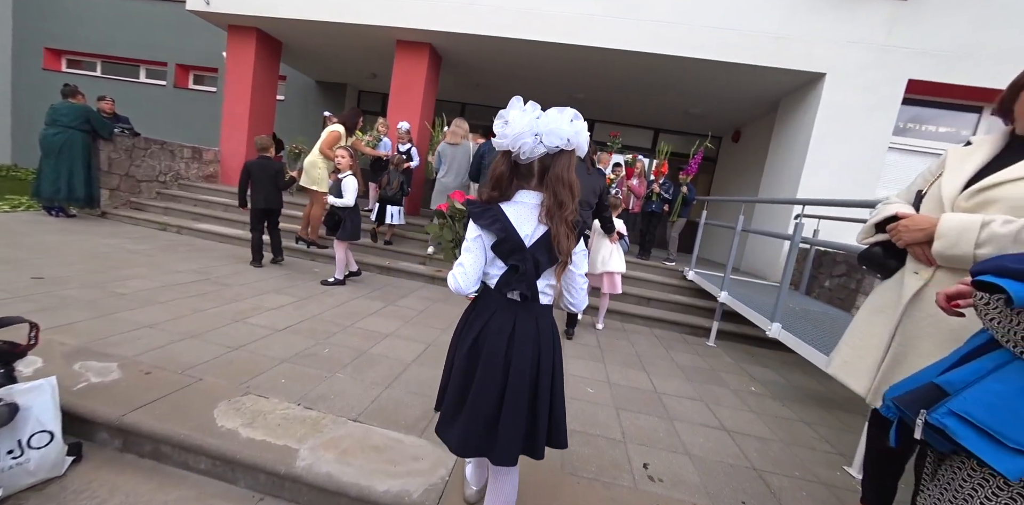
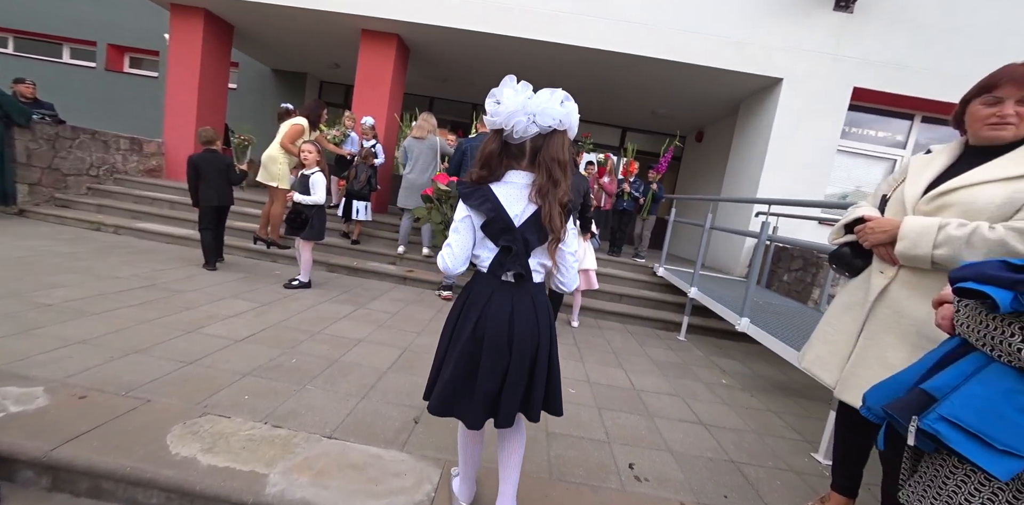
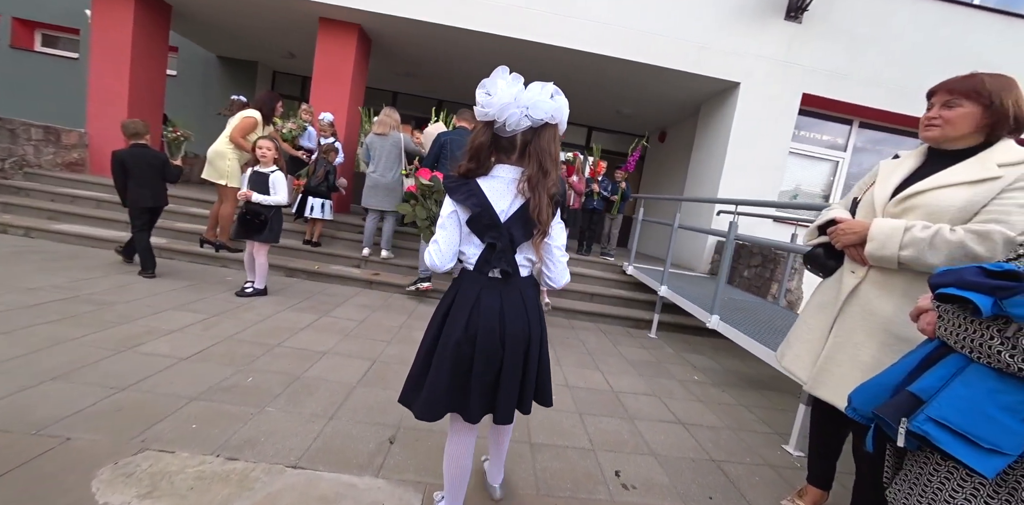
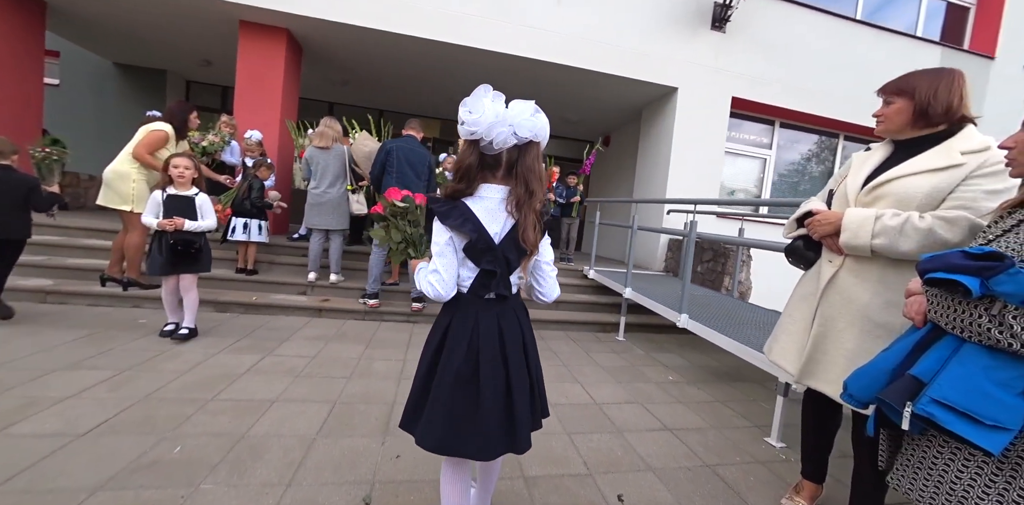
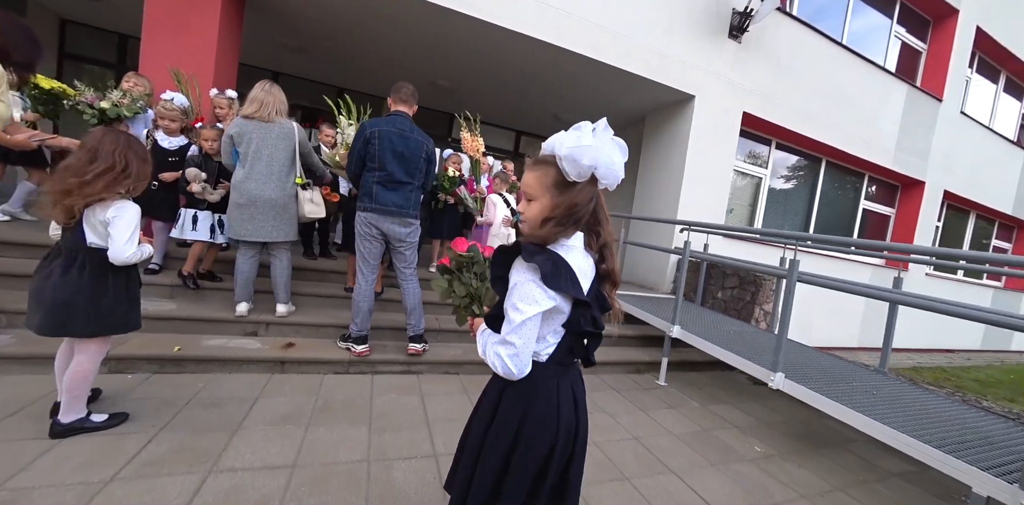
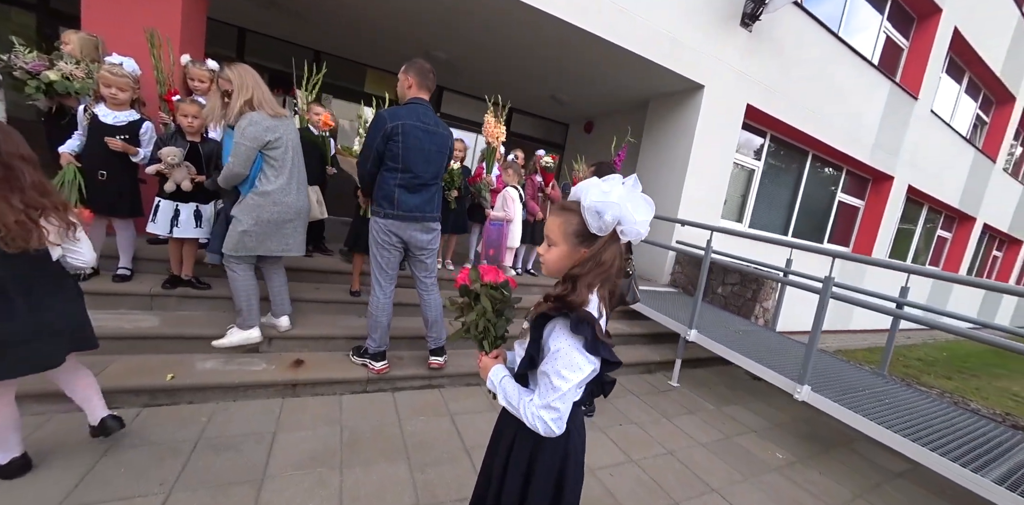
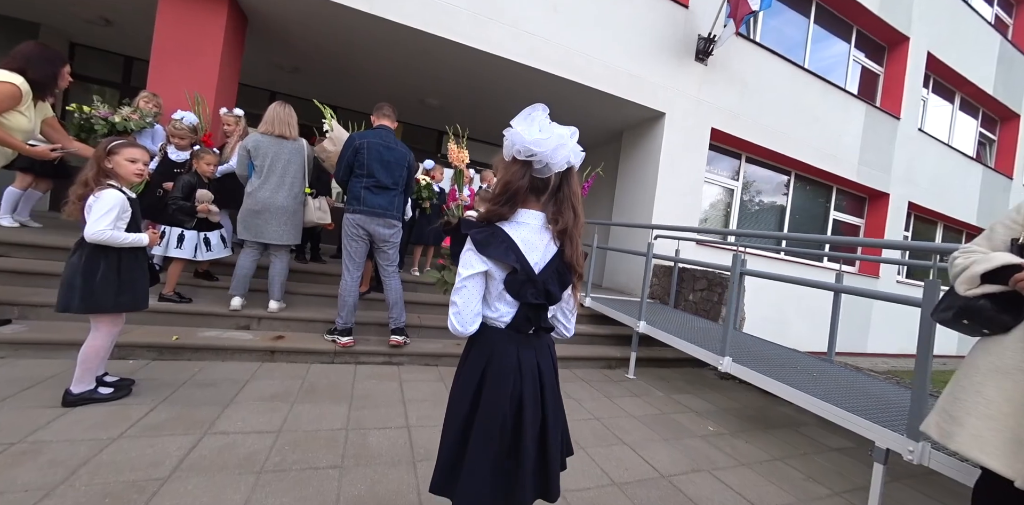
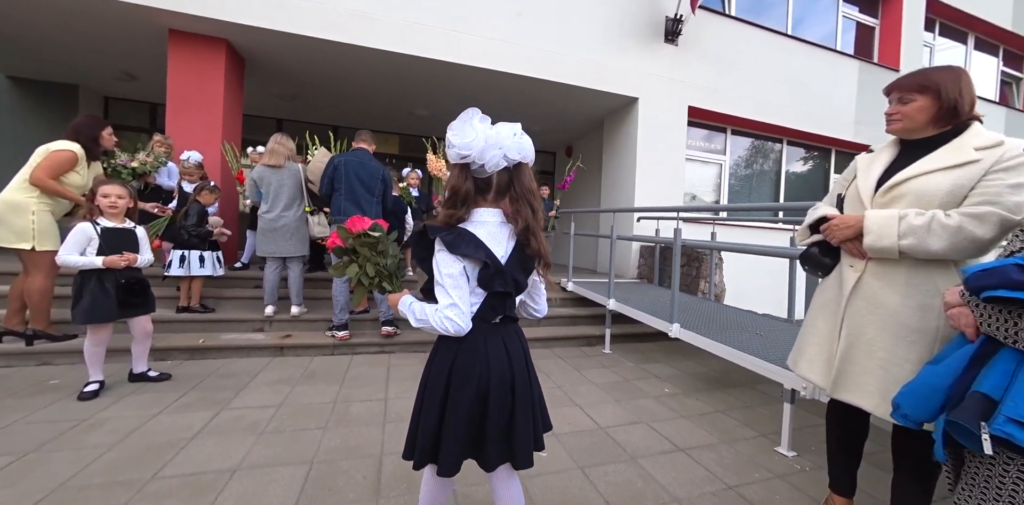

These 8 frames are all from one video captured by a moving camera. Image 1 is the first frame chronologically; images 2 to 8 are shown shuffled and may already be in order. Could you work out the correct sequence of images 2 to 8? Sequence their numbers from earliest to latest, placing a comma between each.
2, 3, 4, 8, 7, 5, 6
